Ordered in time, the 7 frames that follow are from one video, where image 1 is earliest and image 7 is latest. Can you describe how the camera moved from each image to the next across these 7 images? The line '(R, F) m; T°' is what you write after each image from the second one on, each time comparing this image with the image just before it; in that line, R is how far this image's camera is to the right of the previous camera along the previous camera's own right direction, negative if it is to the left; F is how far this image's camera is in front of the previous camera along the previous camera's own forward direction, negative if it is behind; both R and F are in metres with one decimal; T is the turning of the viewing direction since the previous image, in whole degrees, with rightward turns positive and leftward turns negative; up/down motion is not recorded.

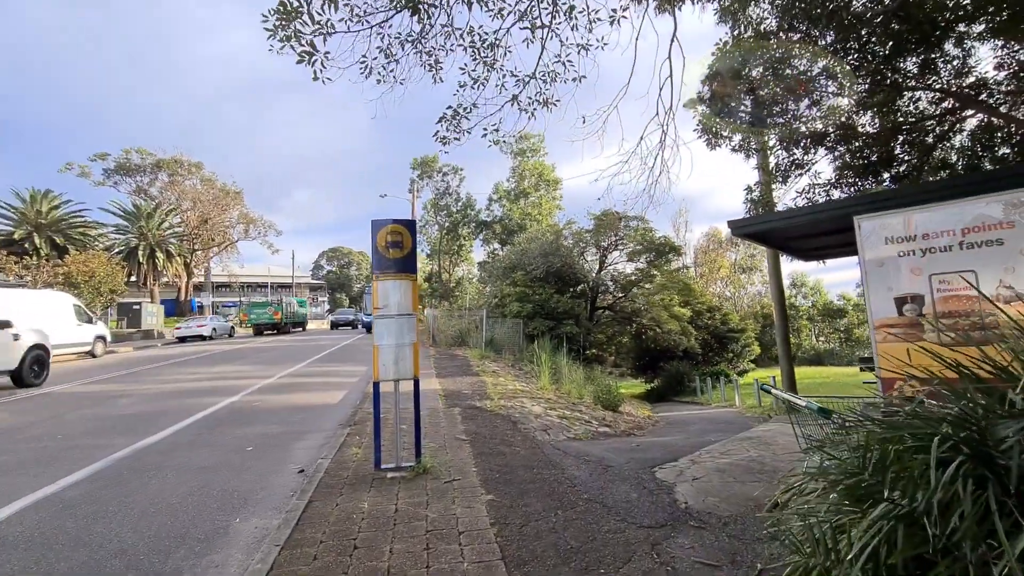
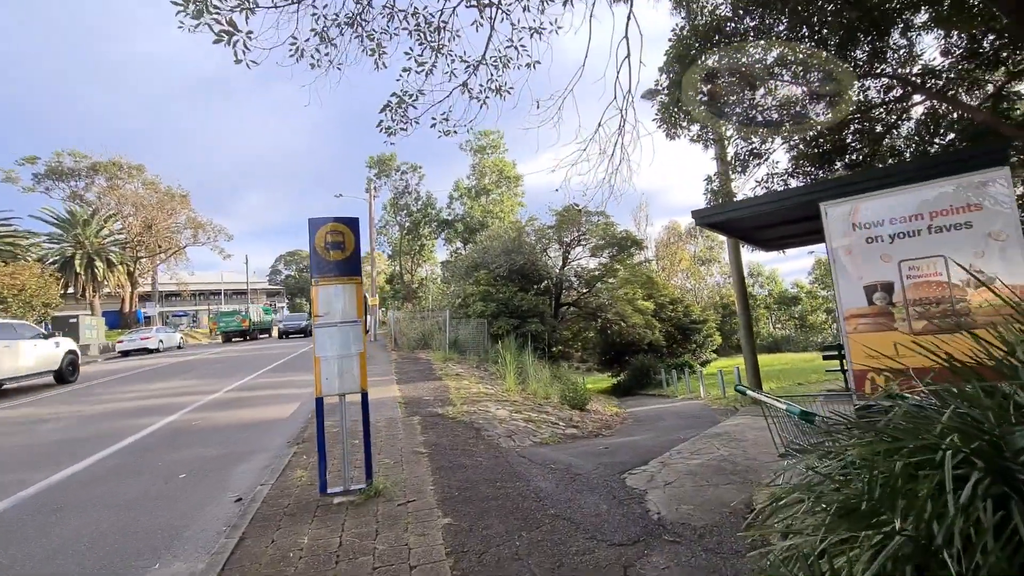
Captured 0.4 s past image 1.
(+0.1, +0.4) m; +4°
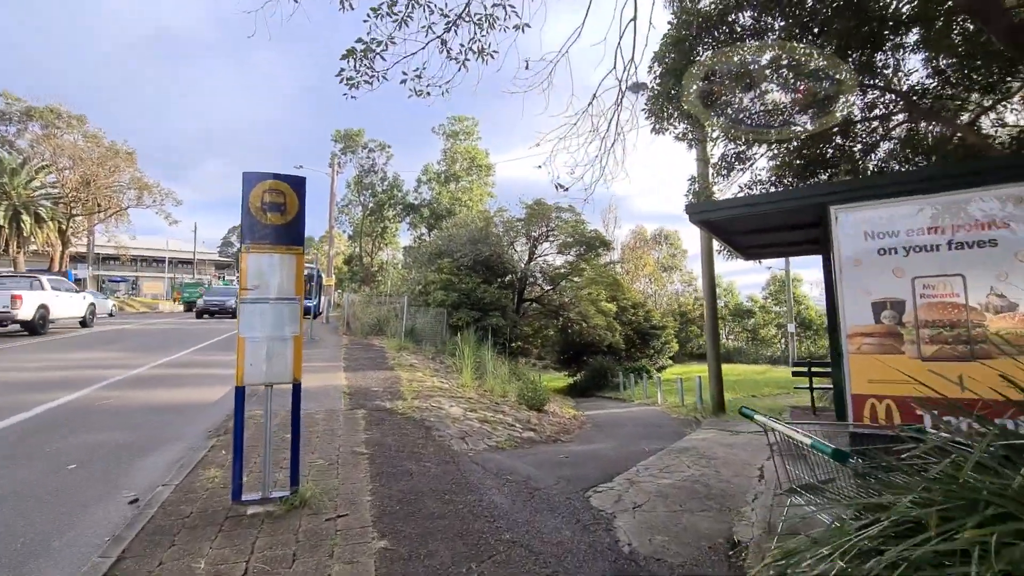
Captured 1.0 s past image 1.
(-0.1, +0.7) m; +4°
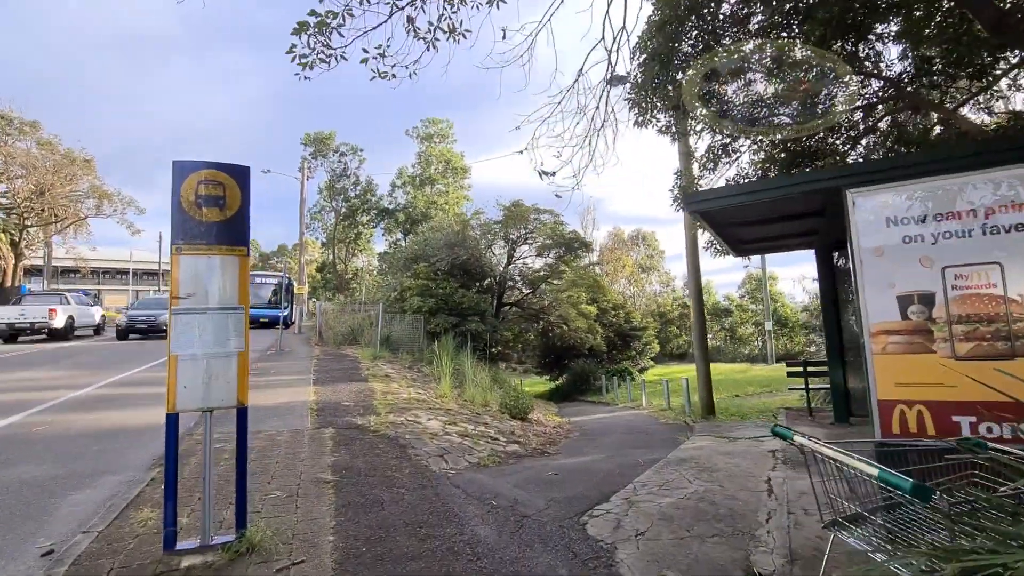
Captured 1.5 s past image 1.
(0.0, +0.5) m; +2°
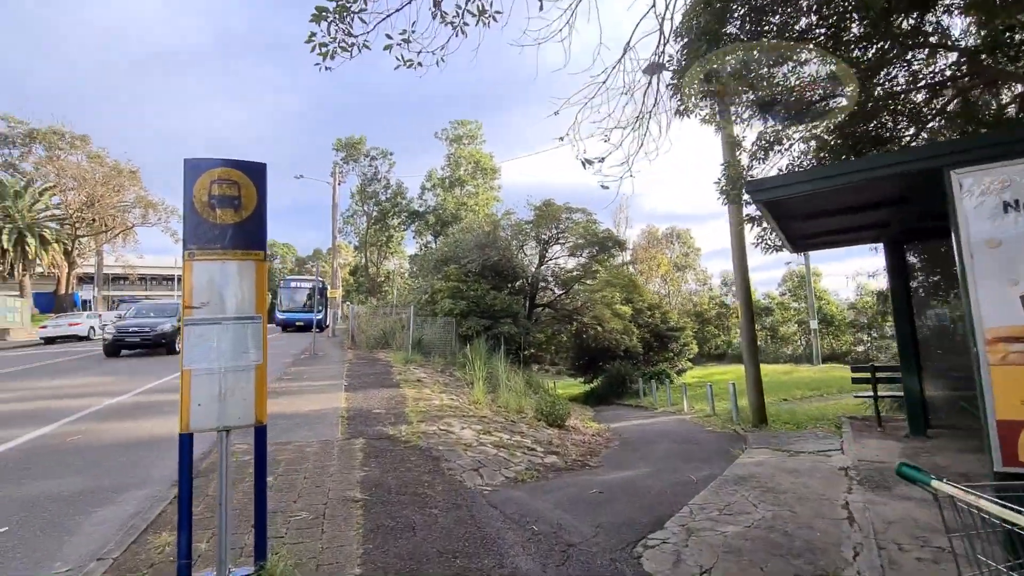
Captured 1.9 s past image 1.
(-0.1, +0.4) m; -4°
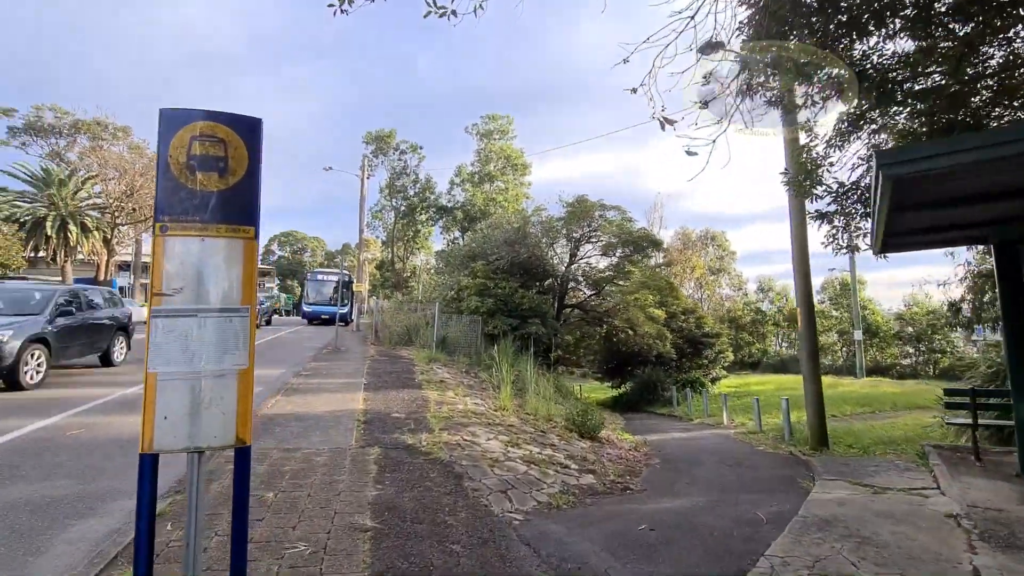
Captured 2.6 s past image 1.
(-0.1, +0.8) m; -3°
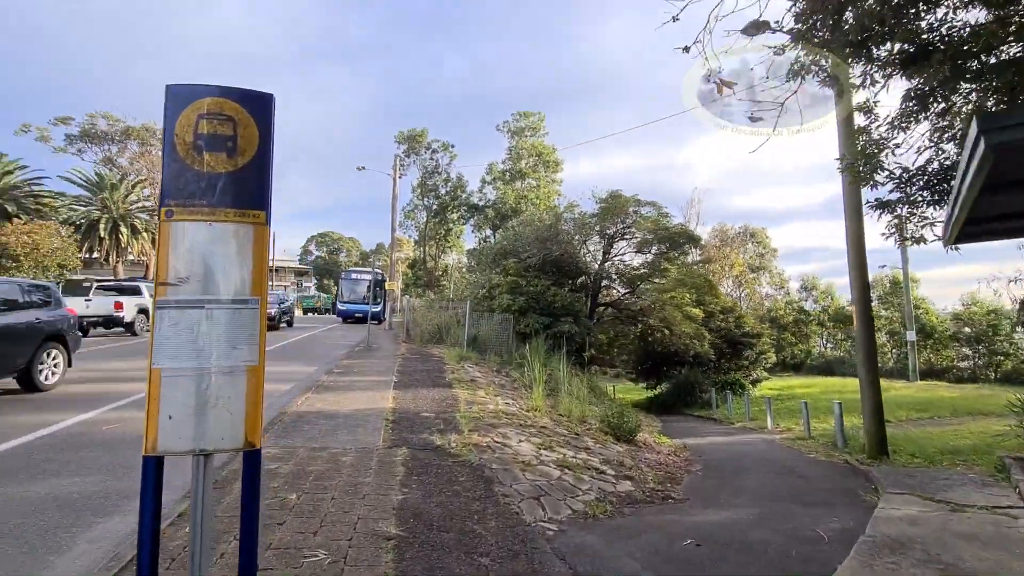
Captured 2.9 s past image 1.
(0.0, +0.3) m; -4°
